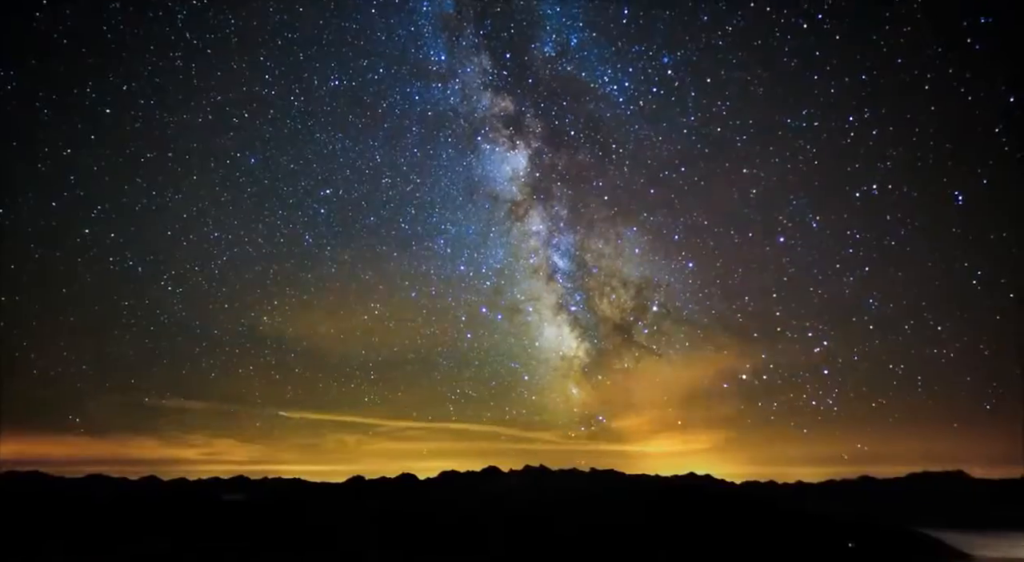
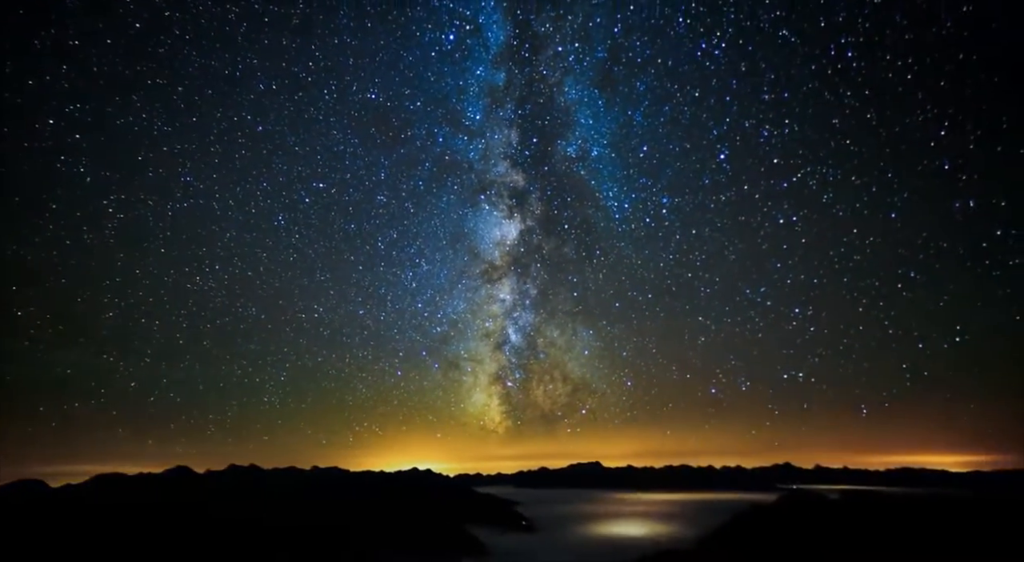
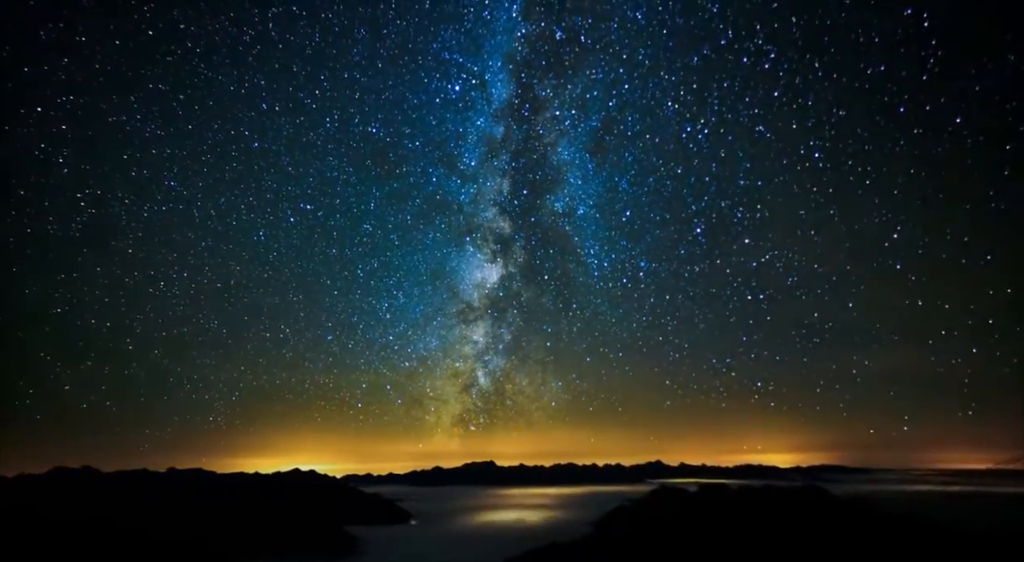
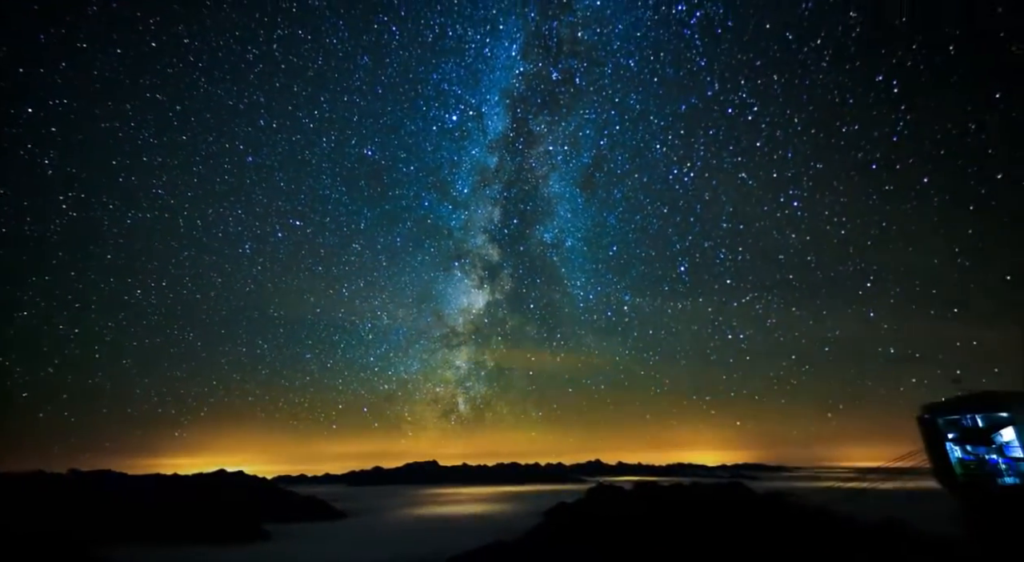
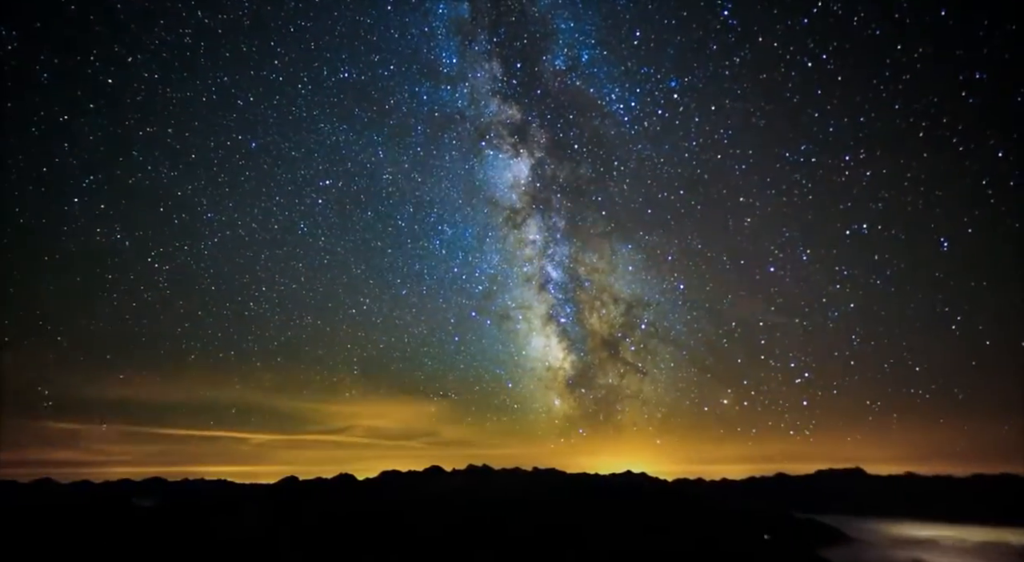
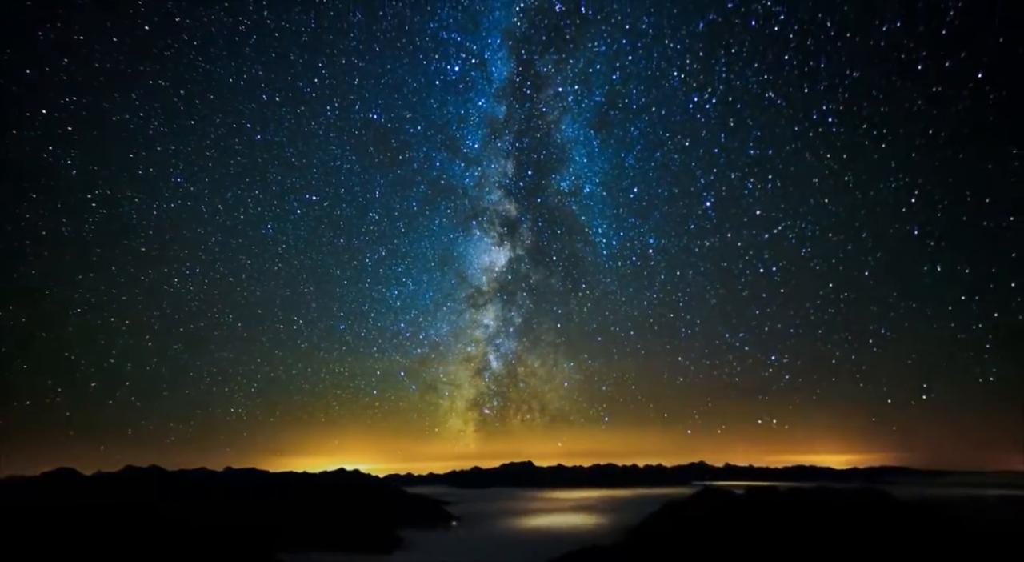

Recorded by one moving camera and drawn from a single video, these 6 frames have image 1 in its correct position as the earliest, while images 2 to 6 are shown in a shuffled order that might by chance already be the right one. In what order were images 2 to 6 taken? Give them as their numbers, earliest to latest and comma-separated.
5, 2, 6, 3, 4
